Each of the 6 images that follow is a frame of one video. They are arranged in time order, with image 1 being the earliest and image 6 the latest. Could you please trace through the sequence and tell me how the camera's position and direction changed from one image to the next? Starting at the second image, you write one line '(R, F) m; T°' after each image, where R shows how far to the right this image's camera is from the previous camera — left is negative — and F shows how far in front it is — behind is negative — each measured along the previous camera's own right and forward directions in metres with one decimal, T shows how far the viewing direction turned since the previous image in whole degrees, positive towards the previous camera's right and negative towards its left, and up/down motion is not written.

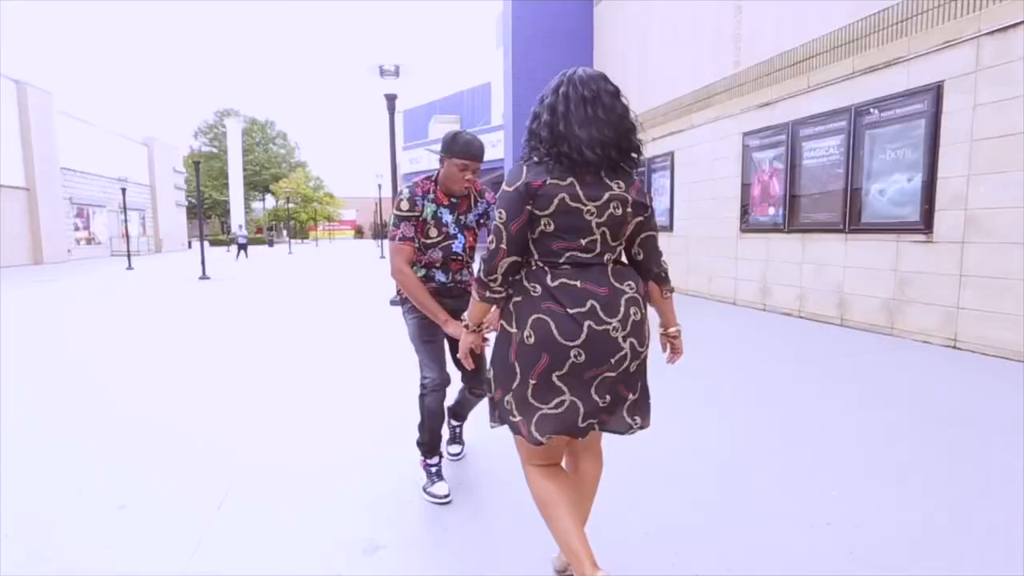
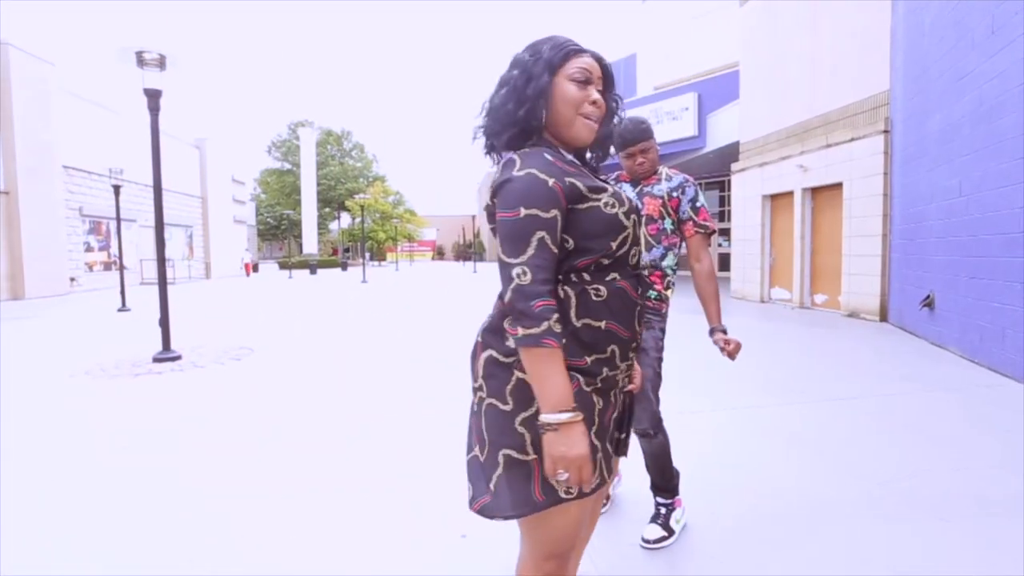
(-0.5, +1.5) m; -6°
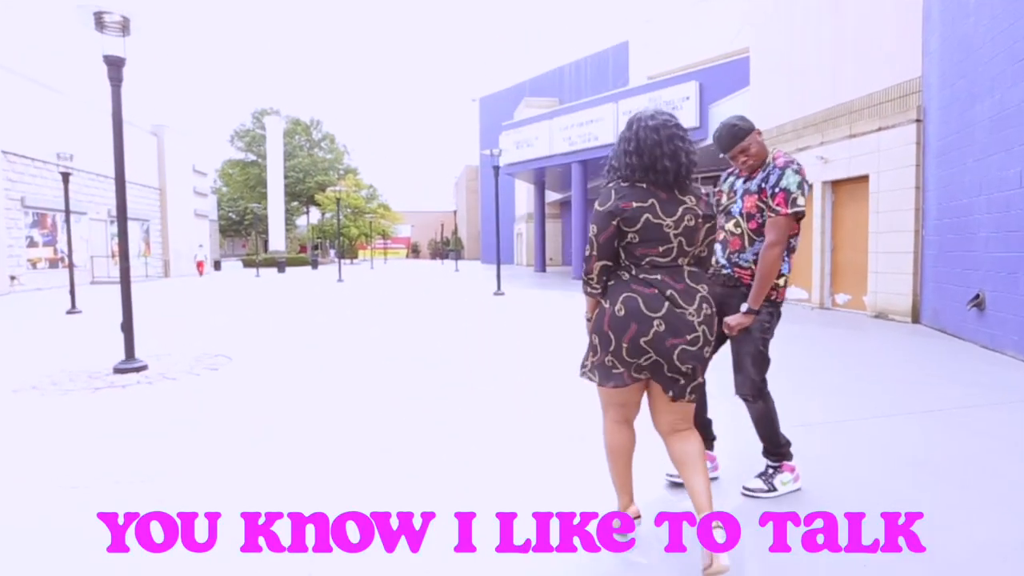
(-0.1, +0.2) m; +3°
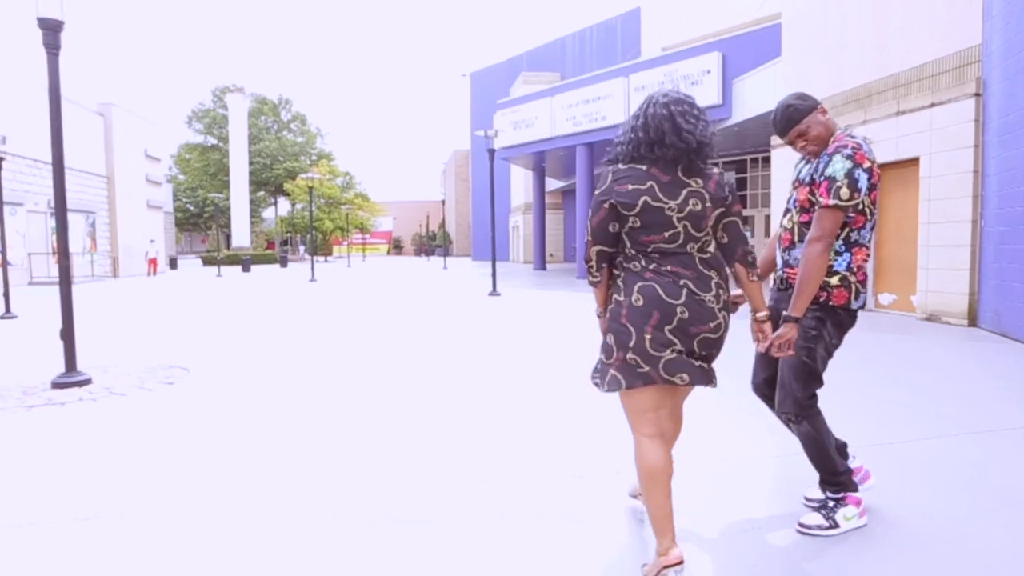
(-0.1, +0.3) m; +2°
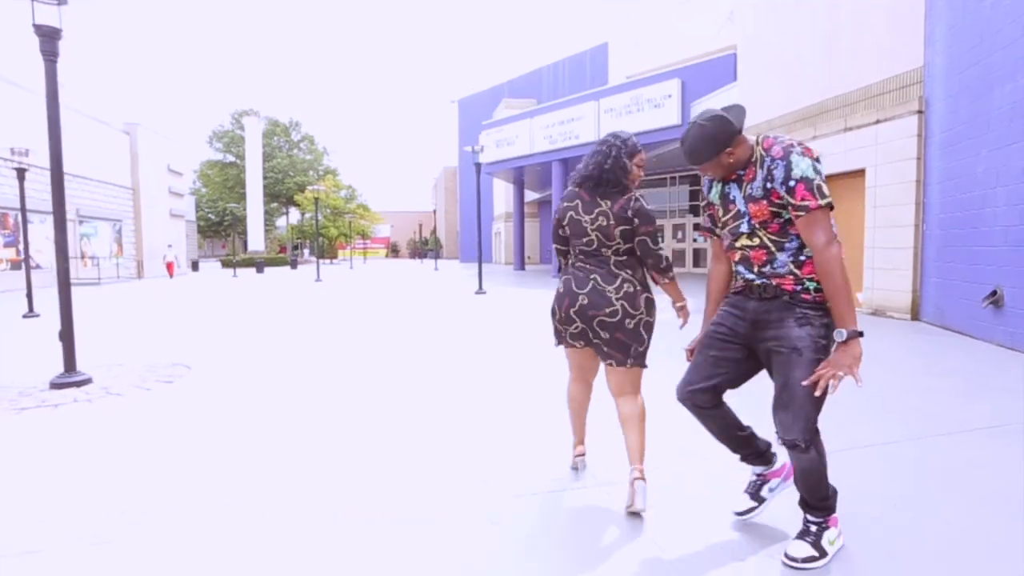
(+0.1, -0.2) m; -1°
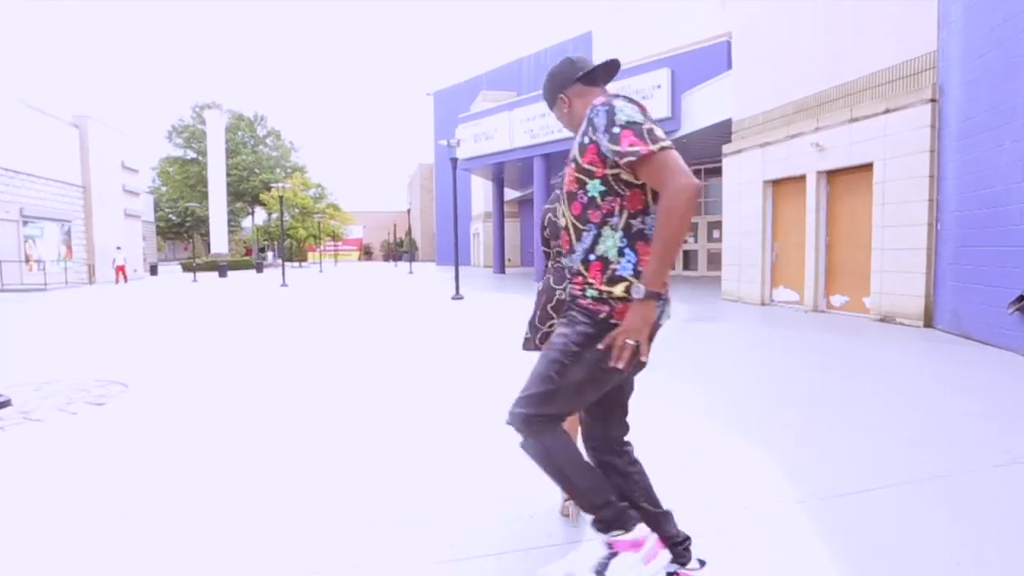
(0.0, +0.2) m; +2°
